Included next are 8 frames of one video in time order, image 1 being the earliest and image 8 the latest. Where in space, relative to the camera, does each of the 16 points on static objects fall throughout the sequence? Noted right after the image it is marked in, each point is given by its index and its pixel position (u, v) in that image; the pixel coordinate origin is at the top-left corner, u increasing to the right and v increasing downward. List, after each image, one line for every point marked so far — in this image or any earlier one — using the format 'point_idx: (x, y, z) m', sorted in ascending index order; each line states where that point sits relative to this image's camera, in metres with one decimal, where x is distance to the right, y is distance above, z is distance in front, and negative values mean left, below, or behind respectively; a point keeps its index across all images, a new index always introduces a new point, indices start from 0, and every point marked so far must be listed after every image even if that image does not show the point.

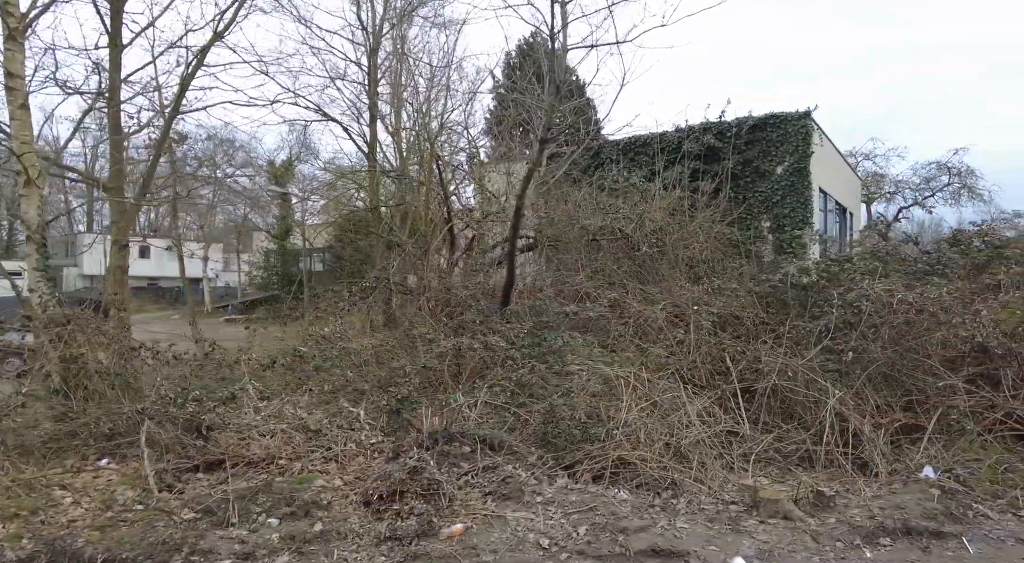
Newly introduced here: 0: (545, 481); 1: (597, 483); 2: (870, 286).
0: (+0.2, -1.4, +4.4) m
1: (+0.6, -1.4, +4.4) m
2: (+3.6, -0.1, +6.4) m
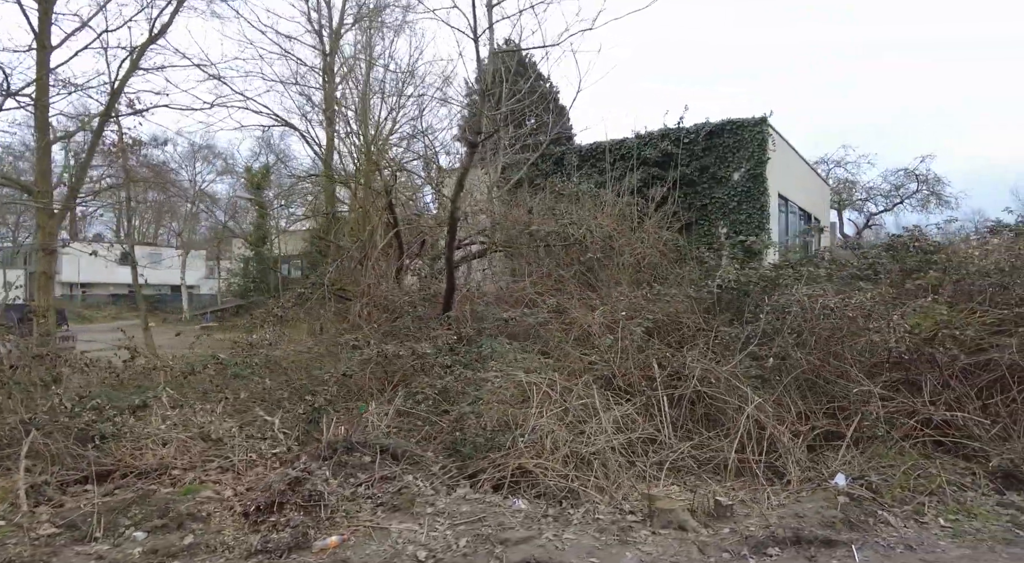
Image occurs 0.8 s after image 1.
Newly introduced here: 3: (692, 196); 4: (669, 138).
0: (-0.5, -1.4, +4.3) m
1: (-0.1, -1.4, +4.3) m
2: (+2.8, -0.1, +6.4) m
3: (+3.6, +1.7, +12.6) m
4: (+3.1, +2.9, +12.7) m
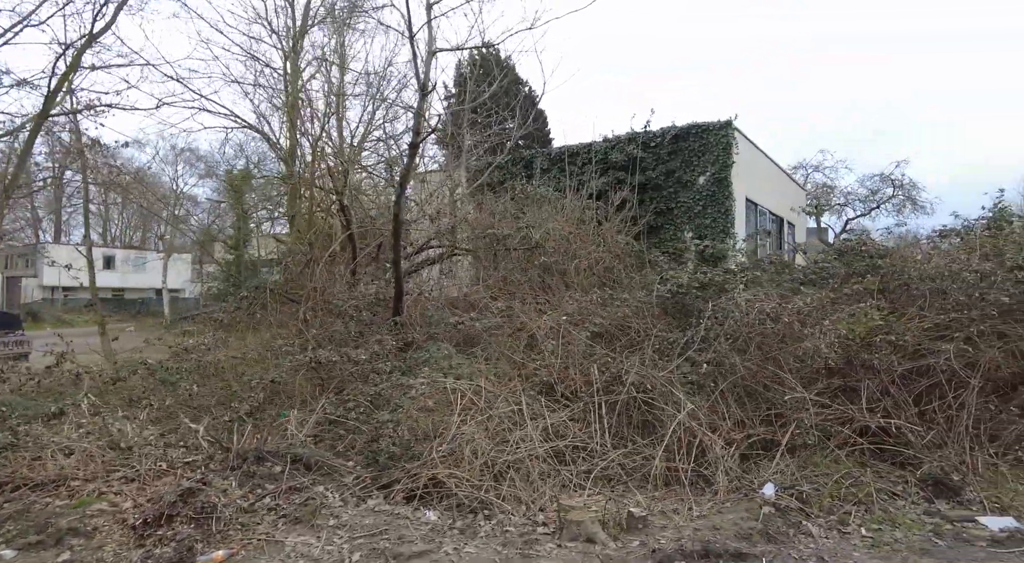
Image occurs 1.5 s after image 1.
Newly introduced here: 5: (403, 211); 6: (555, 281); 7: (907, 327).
0: (-1.1, -1.4, +4.2) m
1: (-0.7, -1.5, +4.2) m
2: (+2.2, -0.2, +6.3) m
3: (+2.9, +1.6, +12.5) m
4: (+2.5, +2.8, +12.6) m
5: (-1.3, +0.8, +7.4) m
6: (+0.6, 0.0, +8.9) m
7: (+3.6, -0.4, +5.8) m
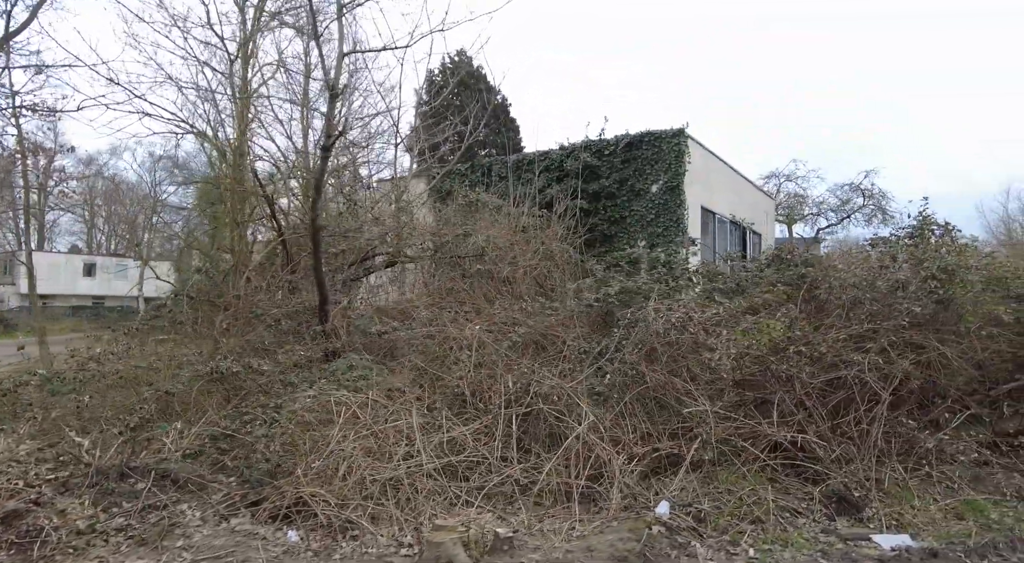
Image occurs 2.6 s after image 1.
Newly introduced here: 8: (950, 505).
0: (-1.9, -1.5, +3.9) m
1: (-1.5, -1.5, +4.0) m
2: (+1.4, -0.2, +6.1) m
3: (+2.0, +1.4, +12.4) m
4: (+1.5, +2.6, +12.5) m
5: (-2.2, +0.7, +7.2) m
6: (-0.3, -0.1, +8.7) m
7: (+2.7, -0.5, +5.7) m
8: (+3.3, -1.7, +4.8) m
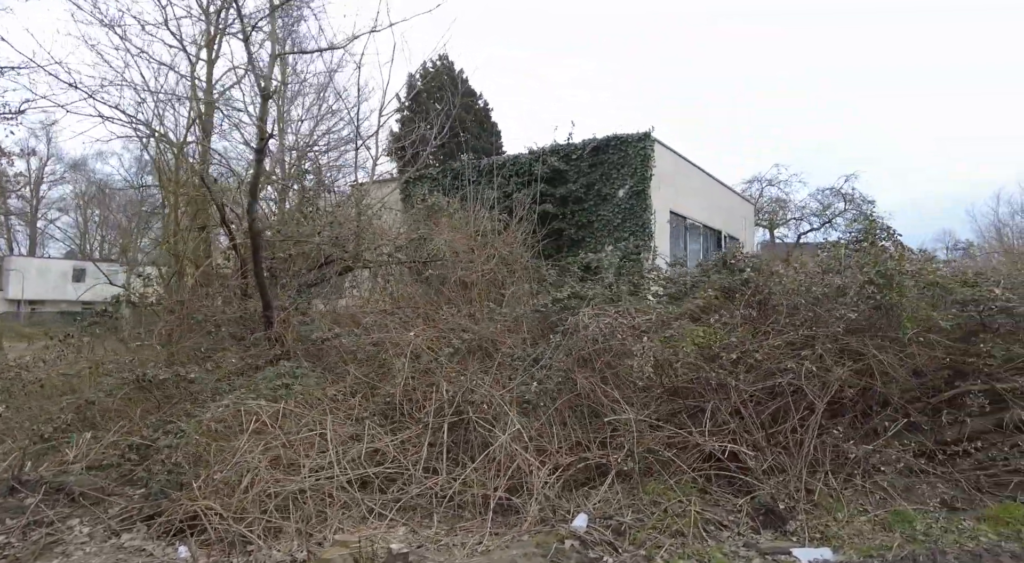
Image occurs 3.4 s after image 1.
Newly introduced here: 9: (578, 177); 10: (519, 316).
0: (-2.5, -1.5, +3.8) m
1: (-2.1, -1.6, +3.8) m
2: (+0.8, -0.3, +6.0) m
3: (+1.3, +1.3, +12.3) m
4: (+0.9, +2.5, +12.4) m
5: (-2.8, +0.7, +7.1) m
6: (-0.9, -0.2, +8.6) m
7: (+2.1, -0.5, +5.5) m
8: (+2.7, -1.7, +4.7) m
9: (+1.3, +2.0, +12.3) m
10: (+0.1, -0.4, +7.0) m
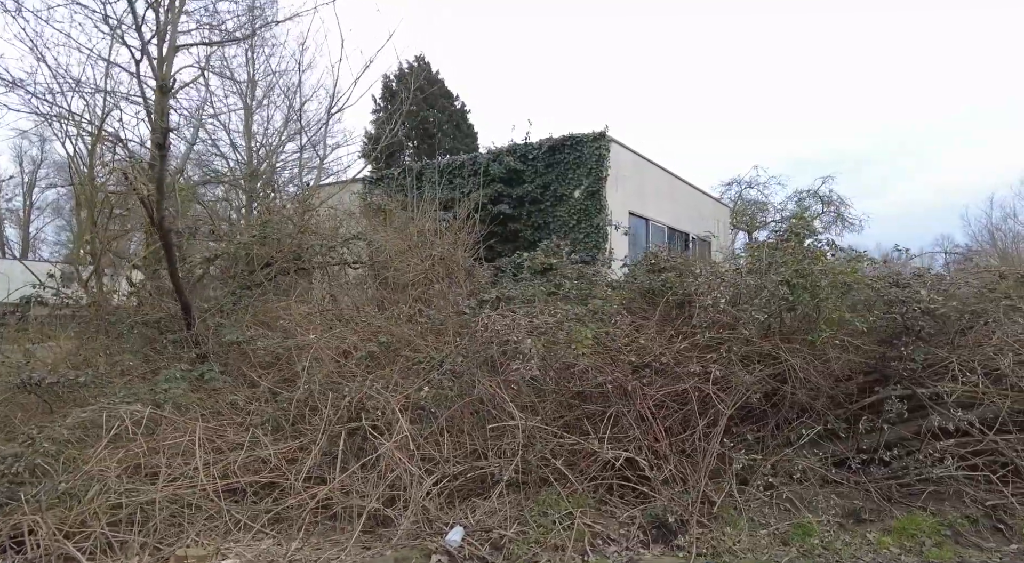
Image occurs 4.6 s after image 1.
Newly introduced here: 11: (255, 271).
0: (-3.3, -1.5, +3.5) m
1: (-3.0, -1.6, +3.6) m
2: (-0.1, -0.3, +5.8) m
3: (+0.5, +1.3, +12.0) m
4: (0.0, +2.5, +12.2) m
5: (-3.6, +0.7, +6.8) m
6: (-1.8, -0.2, +8.4) m
7: (+1.3, -0.5, +5.3) m
8: (+1.9, -1.7, +4.4) m
9: (+0.4, +2.0, +12.1) m
10: (-0.8, -0.4, +6.7) m
11: (-3.4, +0.1, +8.4) m
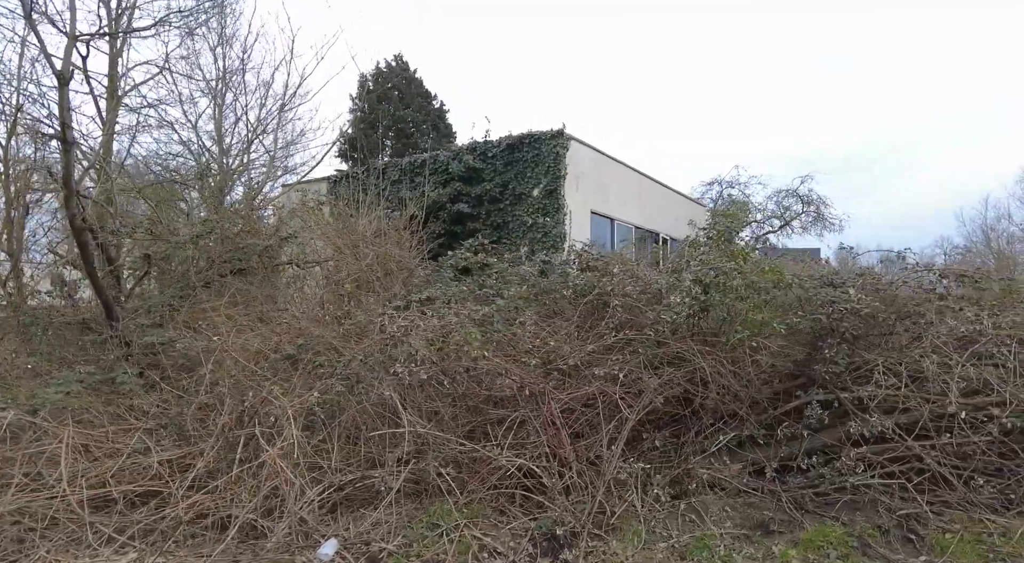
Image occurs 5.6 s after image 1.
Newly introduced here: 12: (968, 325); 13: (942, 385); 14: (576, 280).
0: (-4.1, -1.5, +3.3) m
1: (-3.7, -1.5, +3.3) m
2: (-0.8, -0.3, +5.6) m
3: (-0.3, +1.3, +11.8) m
4: (-0.8, +2.4, +12.0) m
5: (-4.4, +0.7, +6.6) m
6: (-2.6, -0.2, +8.2) m
7: (+0.5, -0.5, +5.1) m
8: (+1.1, -1.7, +4.2) m
9: (-0.4, +2.0, +11.9) m
10: (-1.5, -0.4, +6.5) m
11: (-4.2, +0.1, +8.2) m
12: (+3.6, -0.4, +5.0) m
13: (+3.3, -0.8, +4.8) m
14: (+0.6, 0.0, +5.9) m
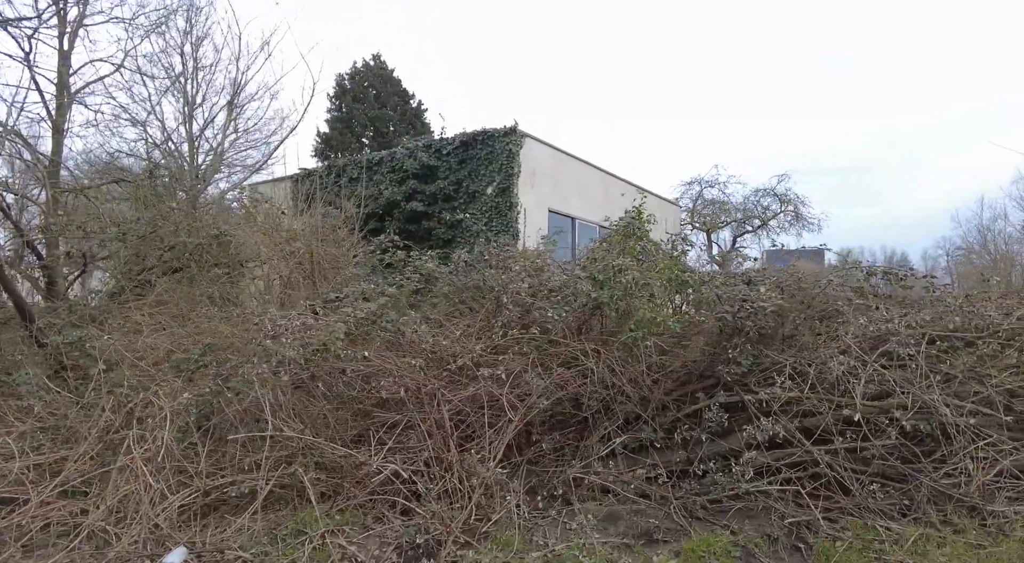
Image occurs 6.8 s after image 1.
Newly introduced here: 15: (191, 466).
0: (-4.9, -1.5, +3.1) m
1: (-4.6, -1.5, +3.1) m
2: (-1.7, -0.3, +5.4) m
3: (-1.1, +1.3, +11.6) m
4: (-1.6, +2.5, +11.8) m
5: (-5.2, +0.7, +6.4) m
6: (-3.4, -0.2, +8.0) m
7: (-0.3, -0.5, +4.9) m
8: (+0.3, -1.7, +4.0) m
9: (-1.2, +2.0, +11.7) m
10: (-2.4, -0.4, +6.3) m
11: (-5.0, +0.1, +8.0) m
12: (+2.8, -0.3, +4.8) m
13: (+2.4, -0.8, +4.6) m
14: (-0.2, 0.0, +5.7) m
15: (-2.2, -1.3, +4.4) m
